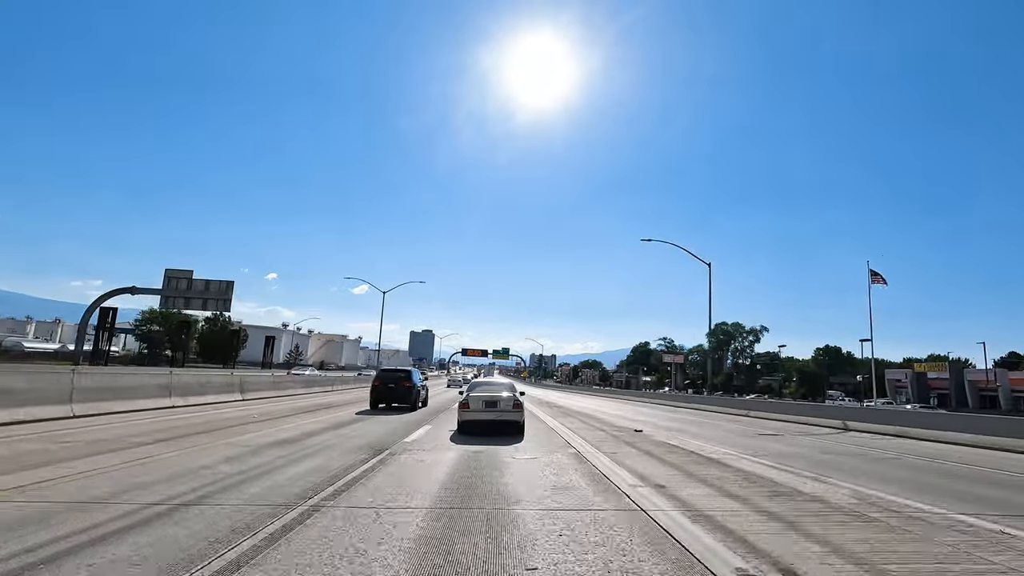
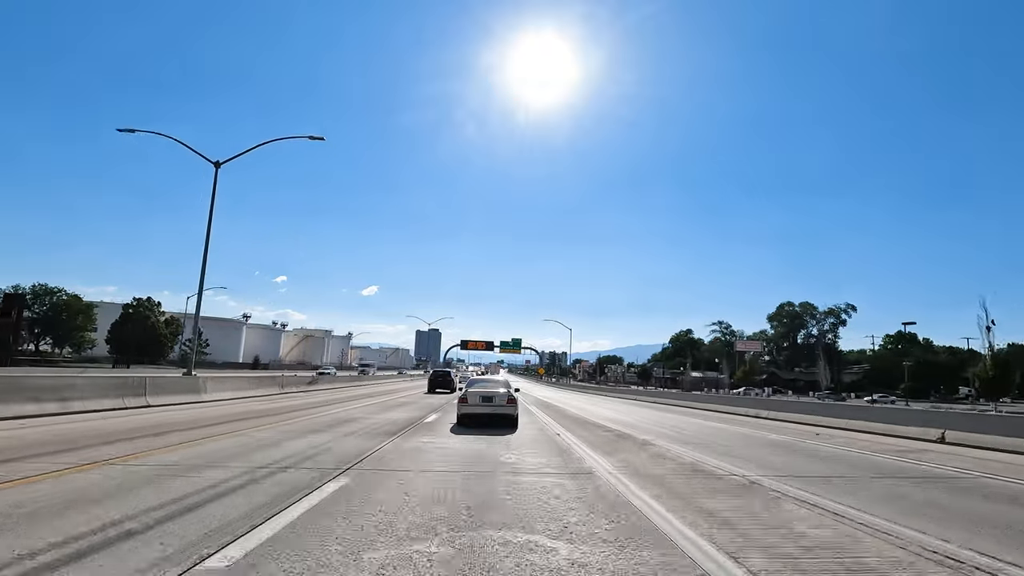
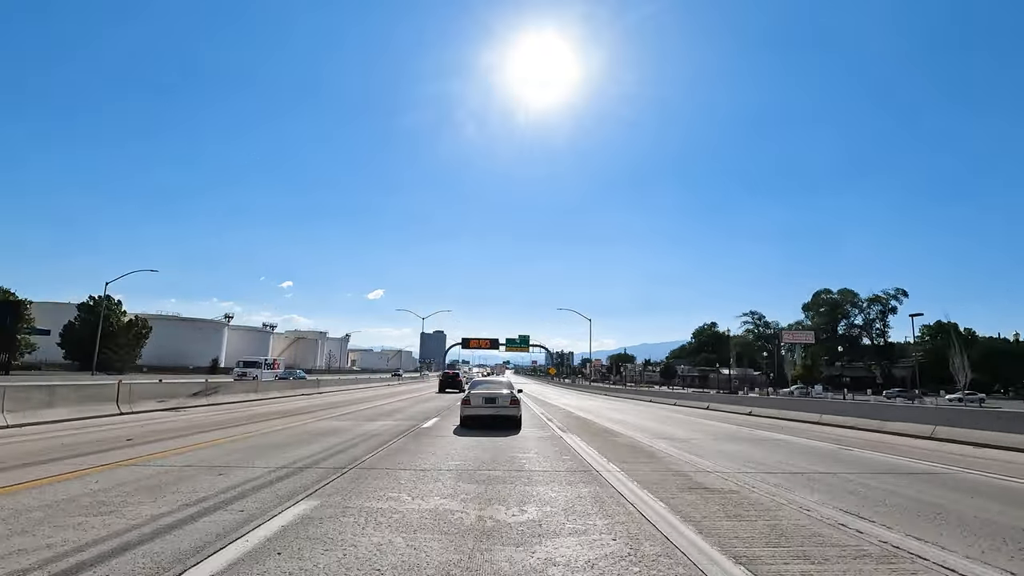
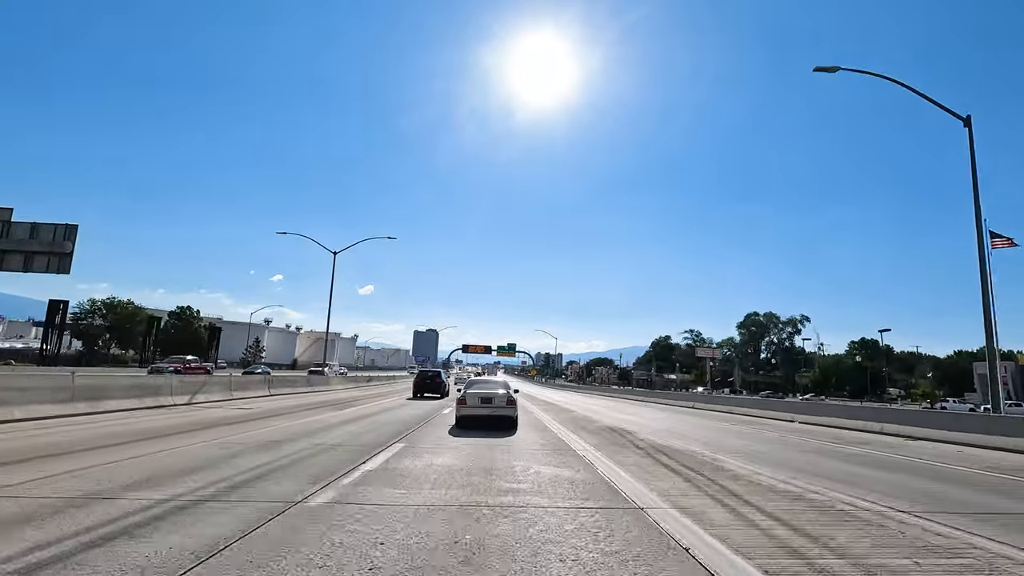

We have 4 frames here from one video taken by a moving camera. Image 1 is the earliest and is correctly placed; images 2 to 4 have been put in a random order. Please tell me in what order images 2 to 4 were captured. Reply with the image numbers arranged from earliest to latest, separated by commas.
4, 2, 3
